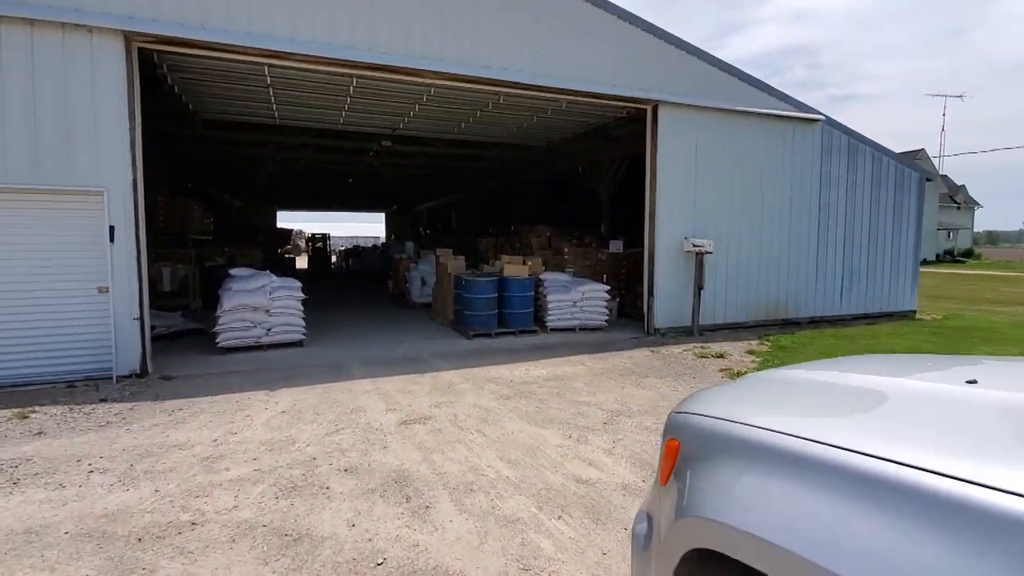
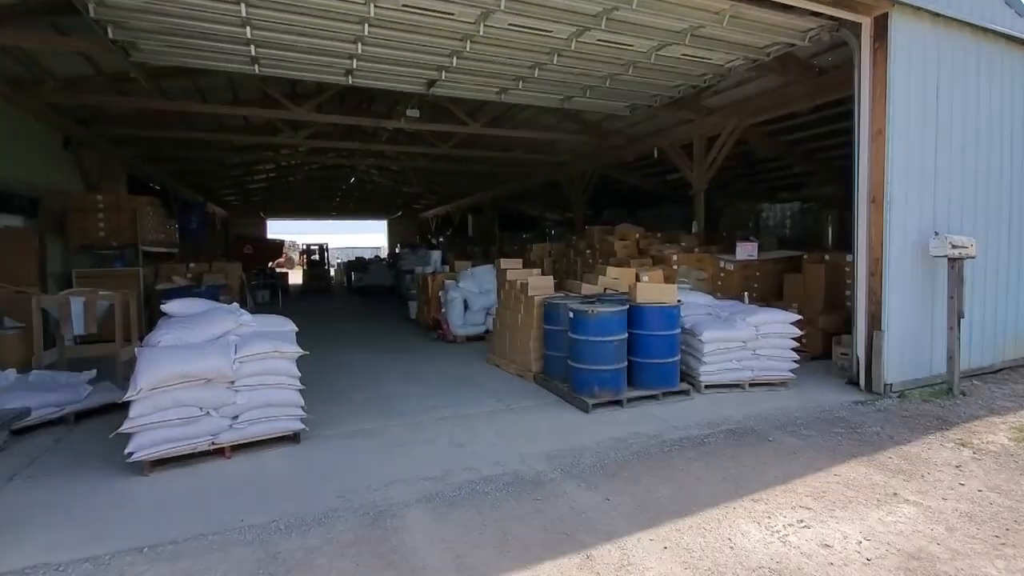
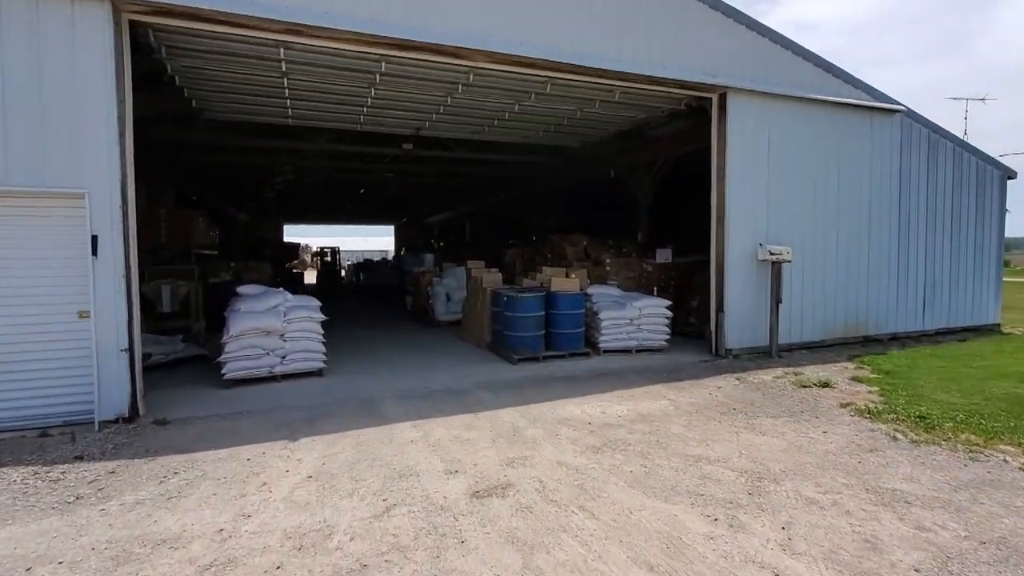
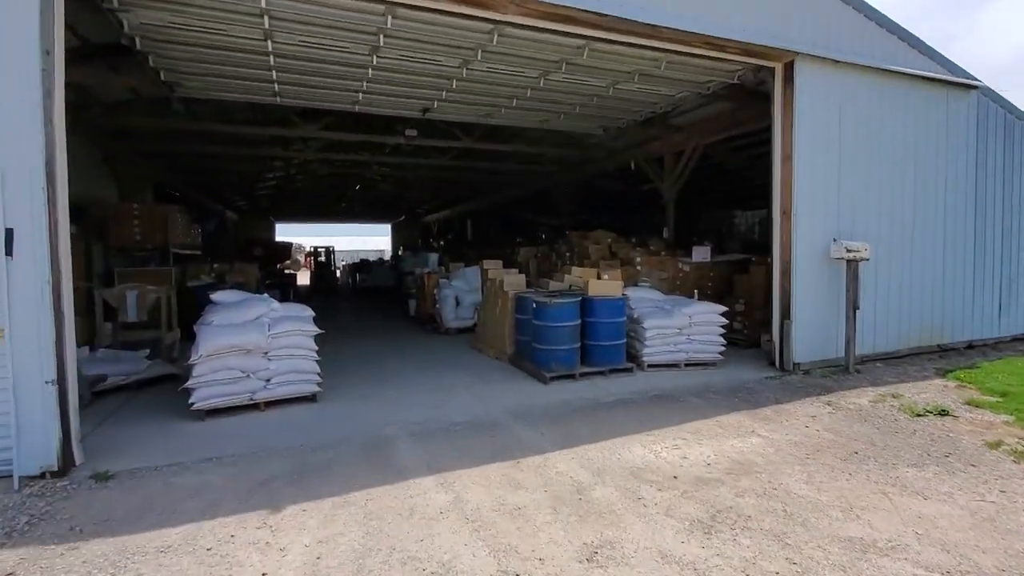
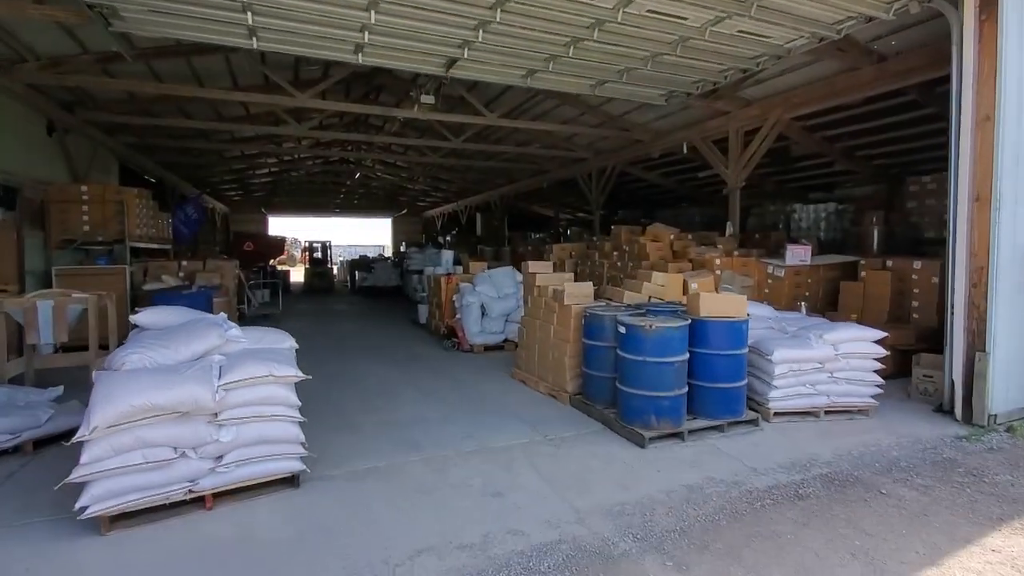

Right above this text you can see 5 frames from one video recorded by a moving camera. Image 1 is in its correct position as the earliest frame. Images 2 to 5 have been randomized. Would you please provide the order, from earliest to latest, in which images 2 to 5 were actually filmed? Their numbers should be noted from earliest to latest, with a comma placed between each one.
3, 4, 2, 5
